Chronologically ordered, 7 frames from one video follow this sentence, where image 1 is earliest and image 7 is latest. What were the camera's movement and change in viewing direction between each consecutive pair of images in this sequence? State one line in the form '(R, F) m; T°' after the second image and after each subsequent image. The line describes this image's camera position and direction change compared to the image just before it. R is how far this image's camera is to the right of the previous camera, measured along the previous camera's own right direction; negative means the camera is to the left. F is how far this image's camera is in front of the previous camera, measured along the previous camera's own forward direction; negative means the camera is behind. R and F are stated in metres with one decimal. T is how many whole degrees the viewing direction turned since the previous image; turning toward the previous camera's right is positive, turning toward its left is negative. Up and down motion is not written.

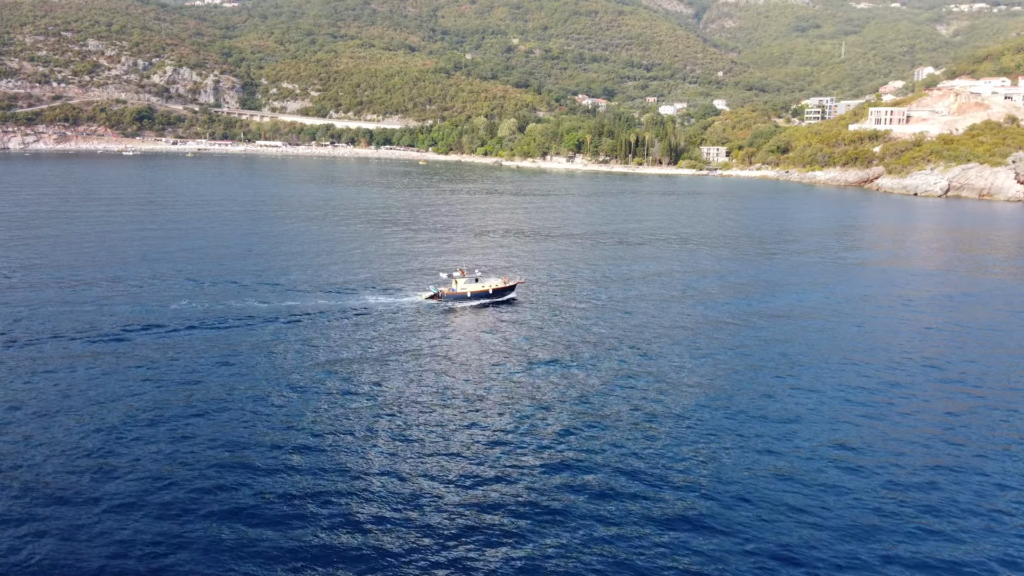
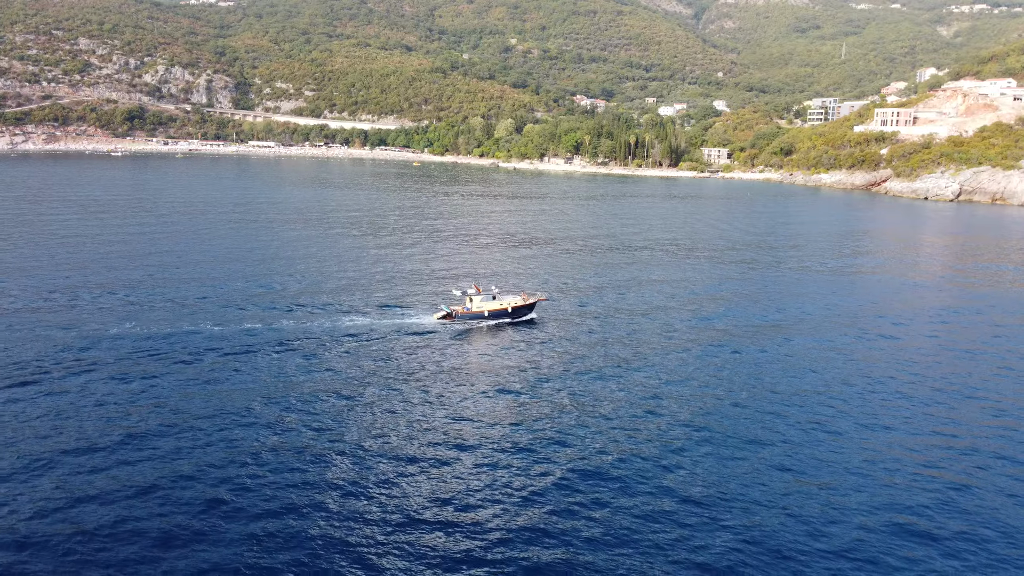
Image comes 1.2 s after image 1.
(+0.1, +1.9) m; 0°
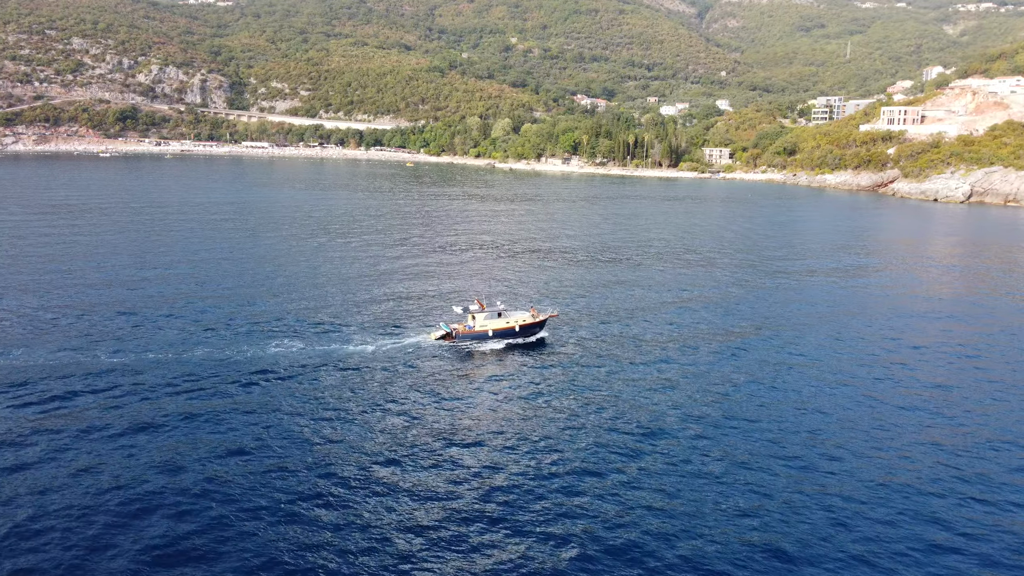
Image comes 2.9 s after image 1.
(+0.7, +2.1) m; 0°
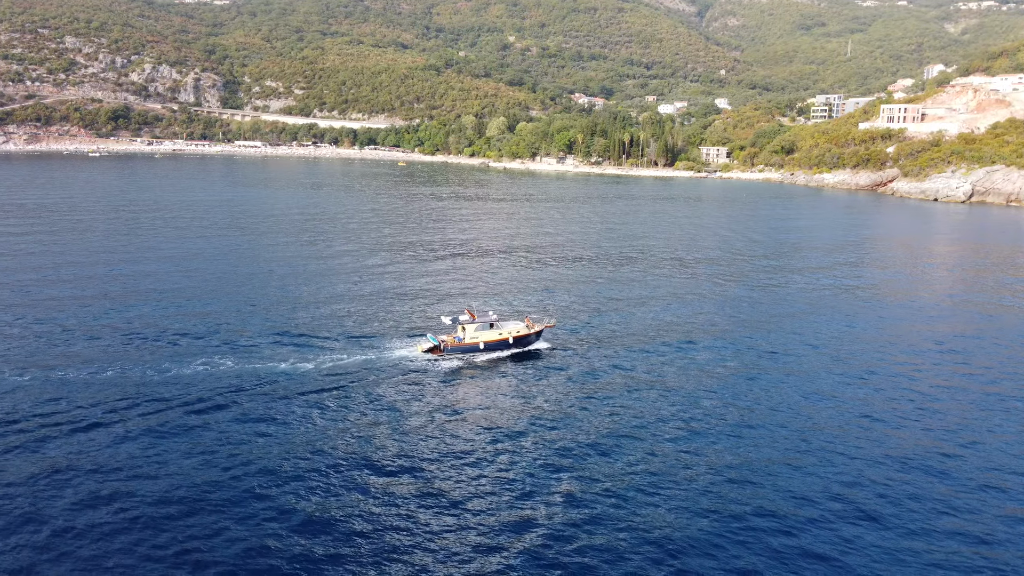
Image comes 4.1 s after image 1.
(+0.6, +1.2) m; 0°
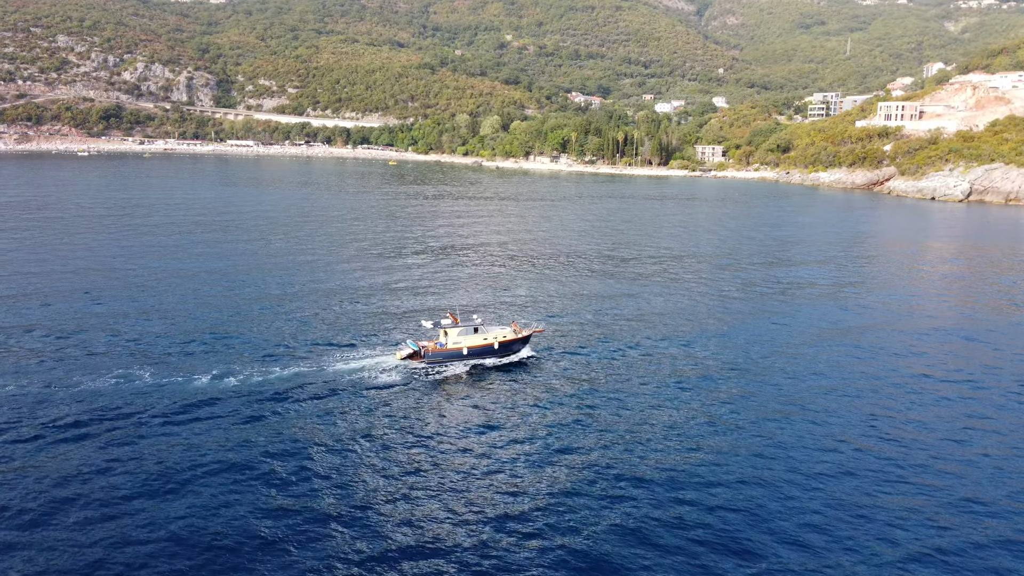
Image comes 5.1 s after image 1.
(+0.6, +1.1) m; 0°
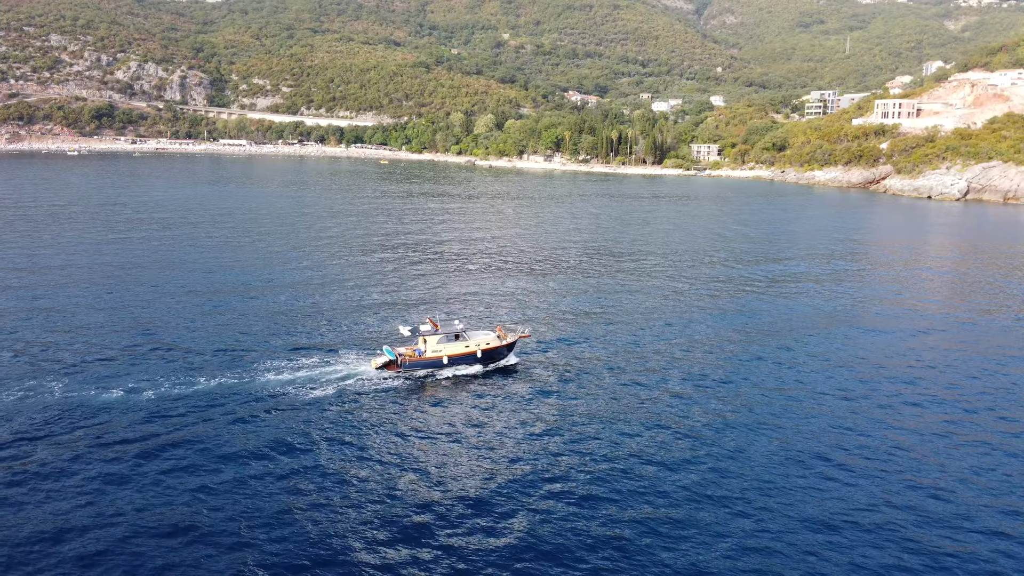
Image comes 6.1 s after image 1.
(+0.6, +0.9) m; 0°
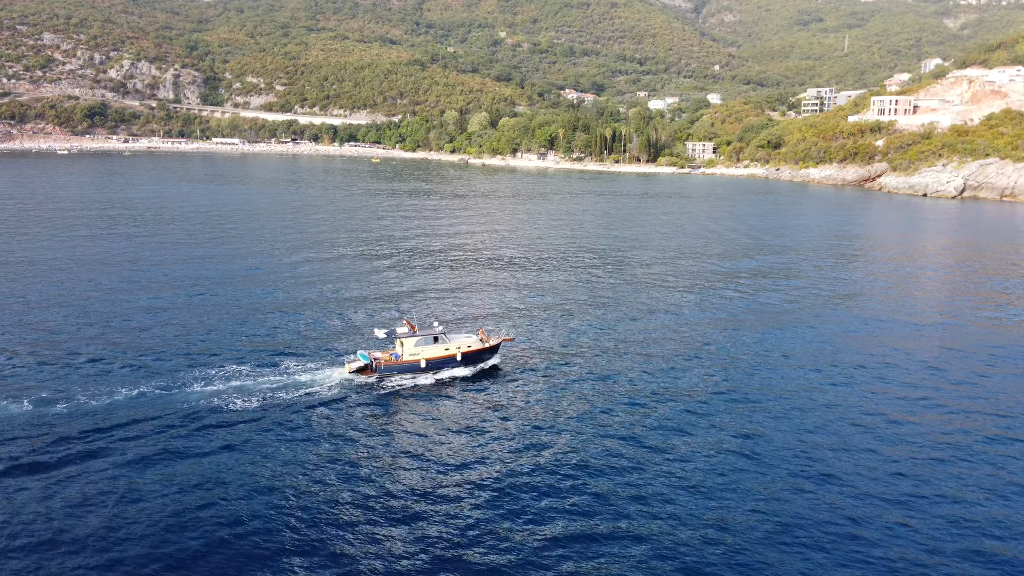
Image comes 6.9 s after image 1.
(+0.5, +0.8) m; 0°
